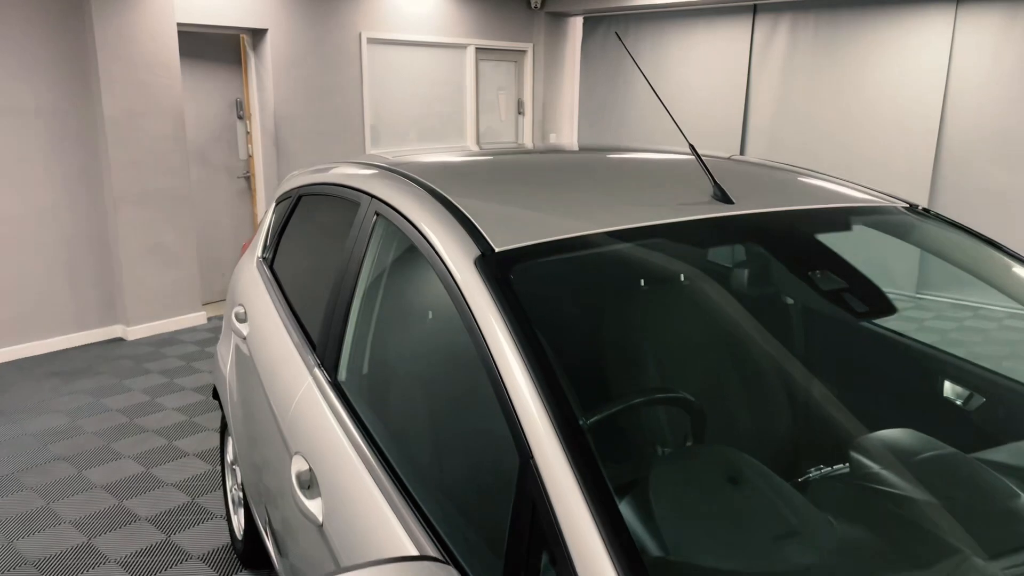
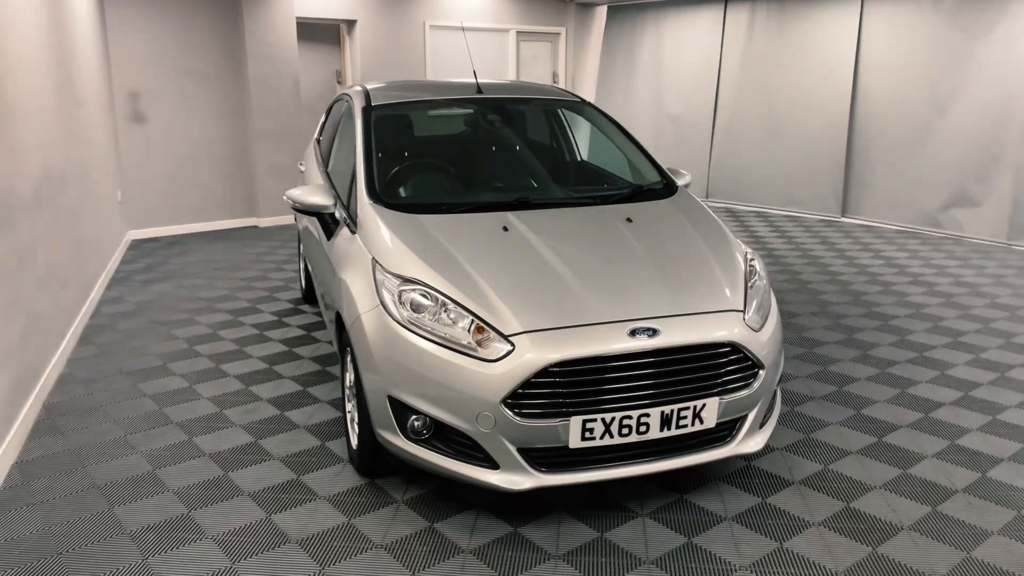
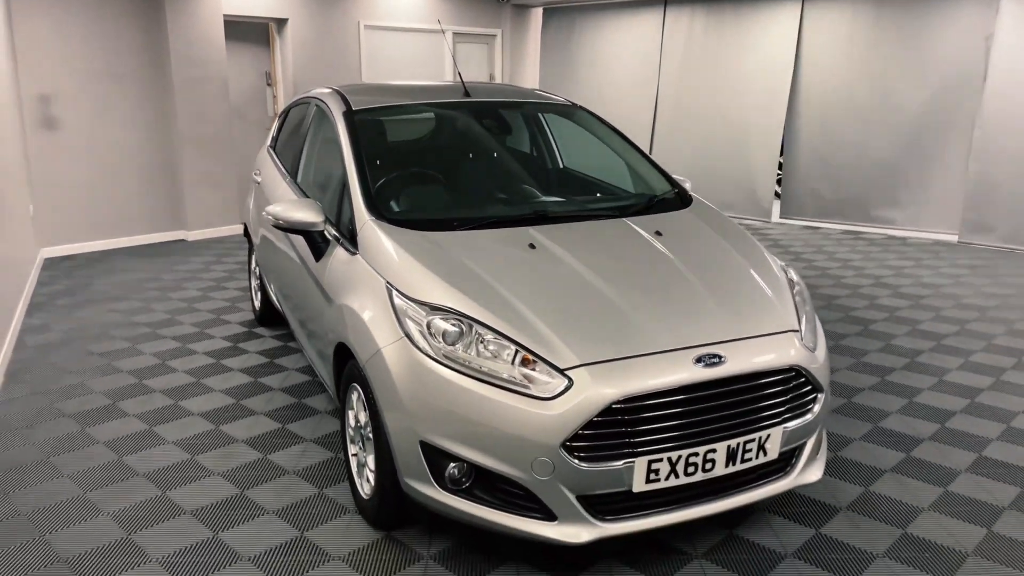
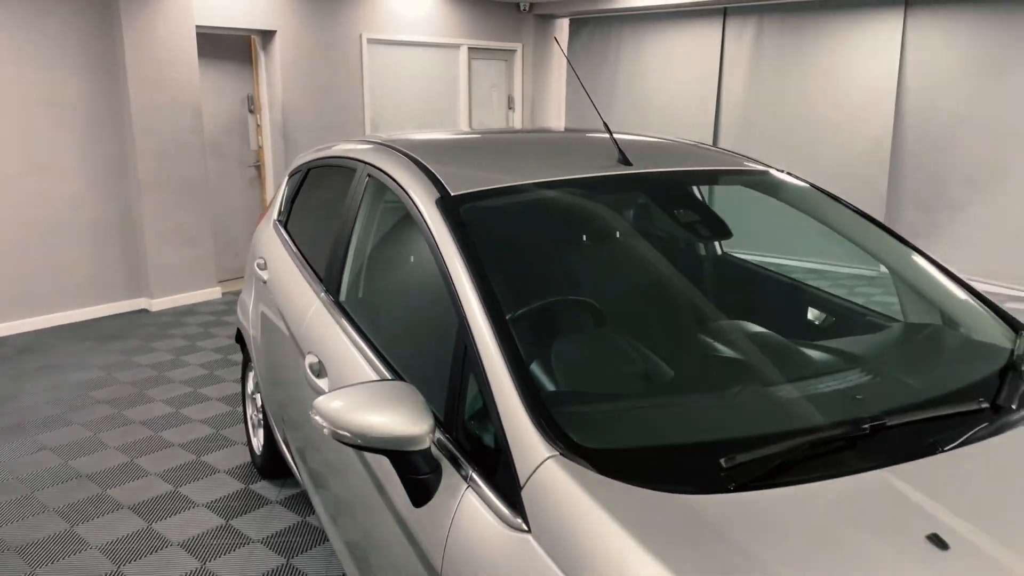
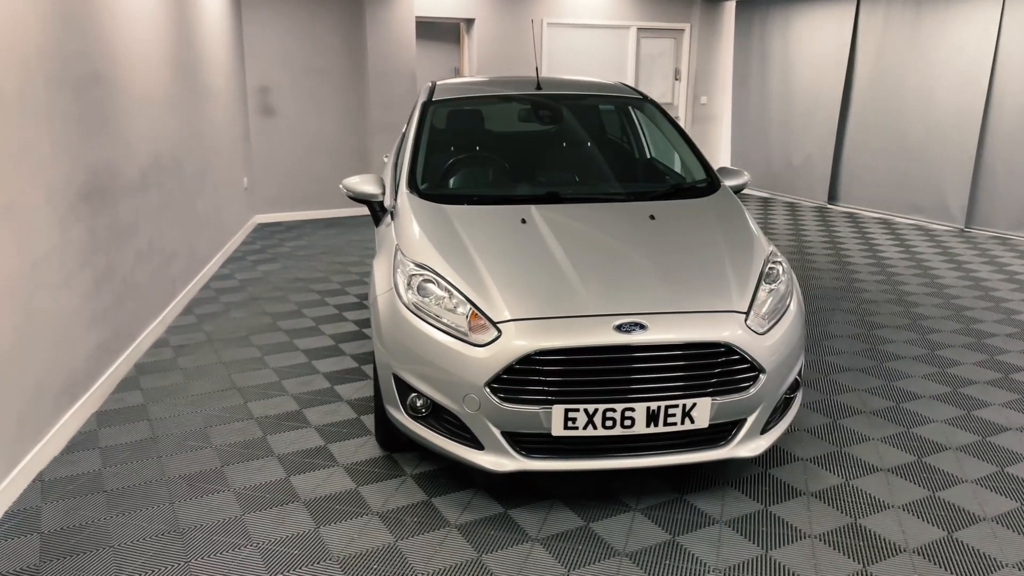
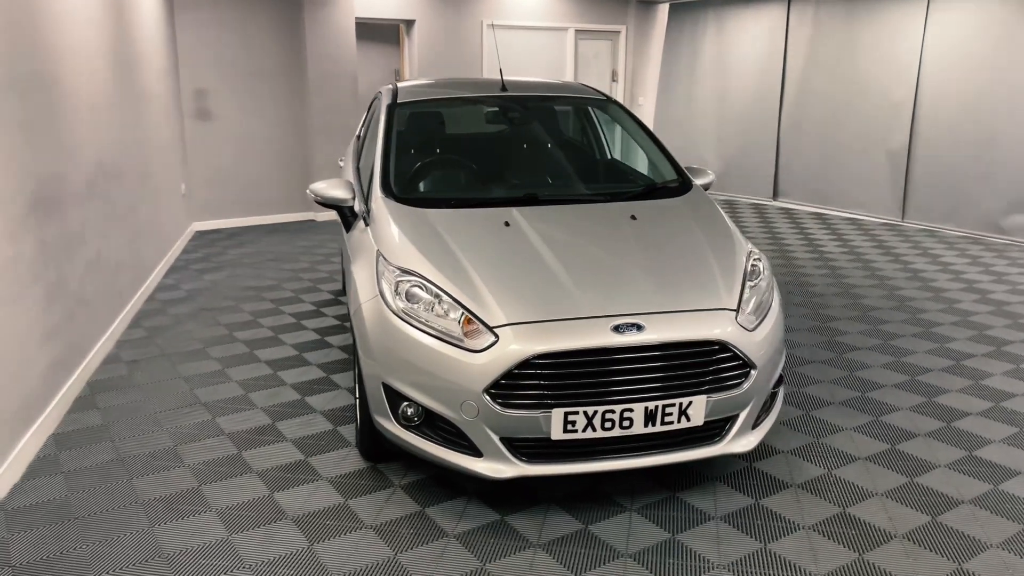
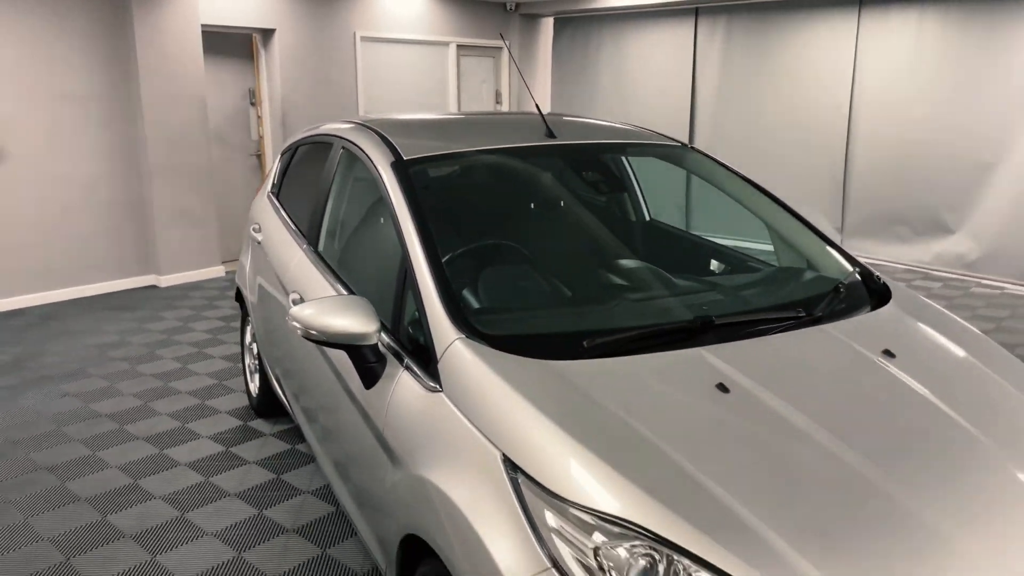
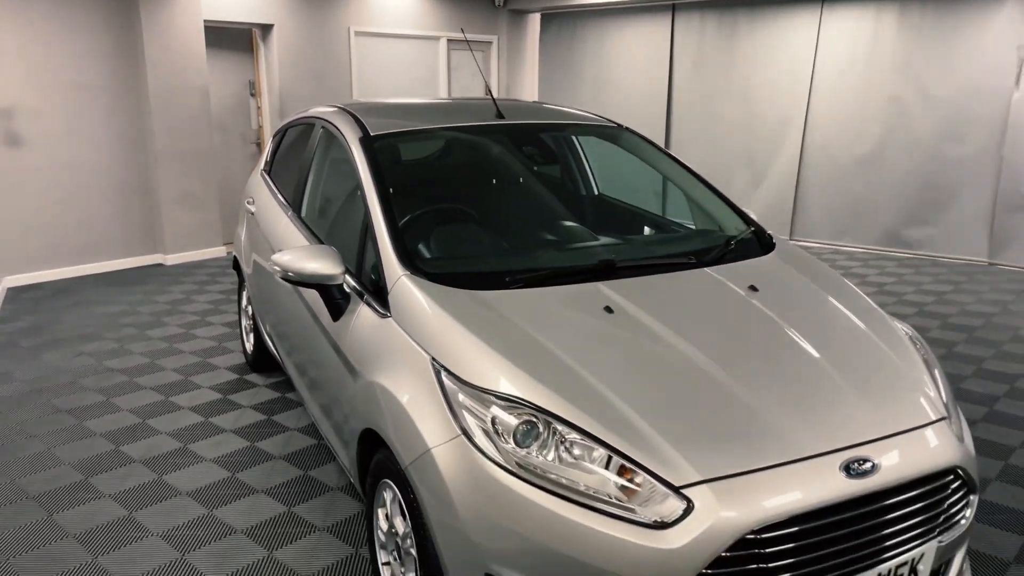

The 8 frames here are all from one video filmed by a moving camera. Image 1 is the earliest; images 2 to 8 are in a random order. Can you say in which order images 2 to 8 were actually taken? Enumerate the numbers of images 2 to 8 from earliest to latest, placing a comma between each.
4, 7, 8, 3, 2, 6, 5
